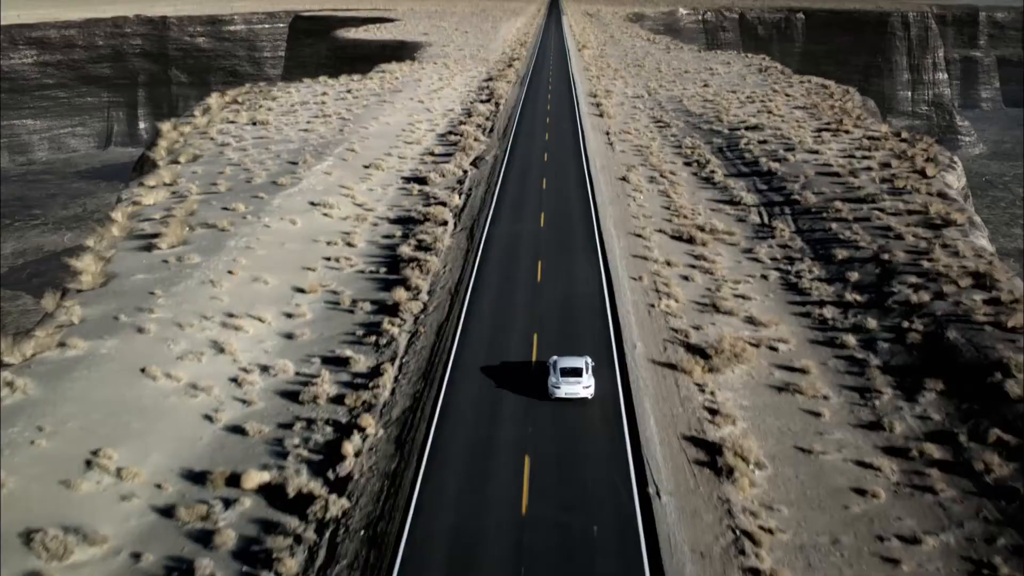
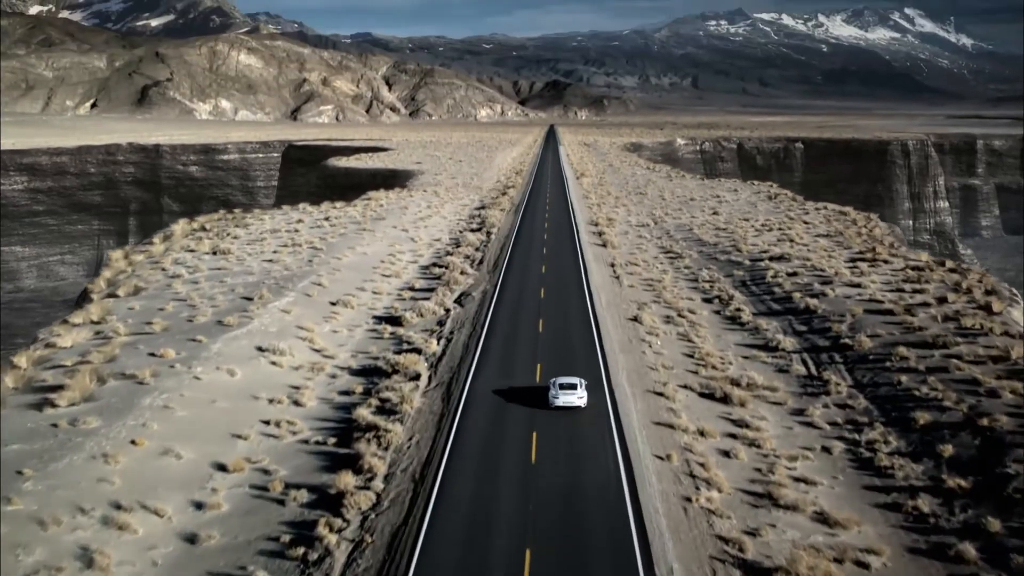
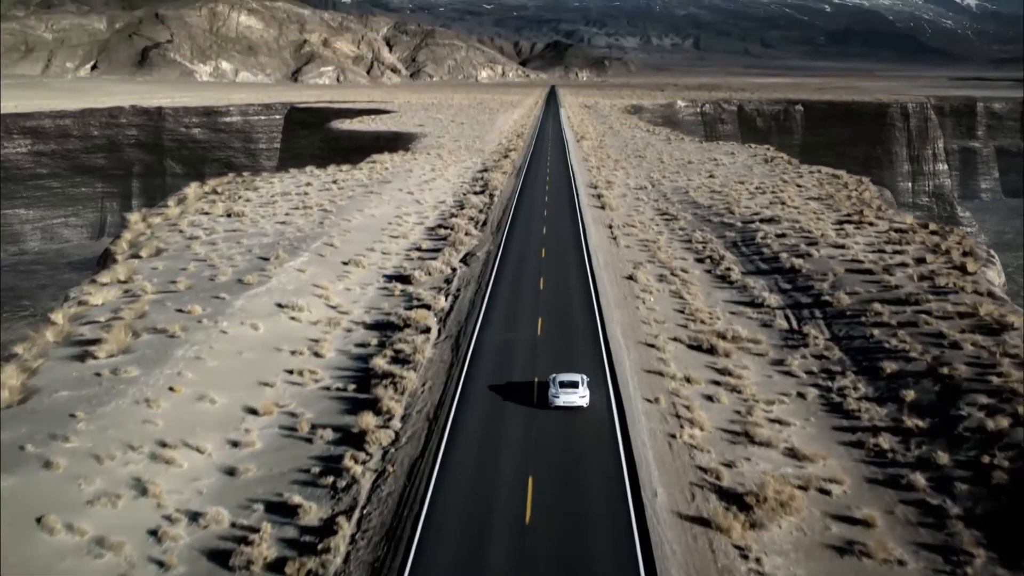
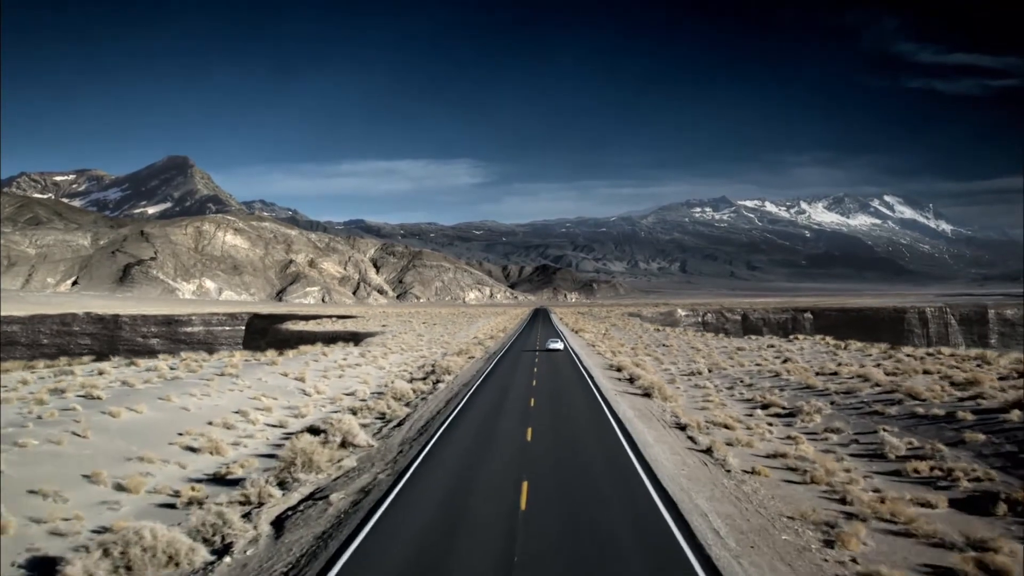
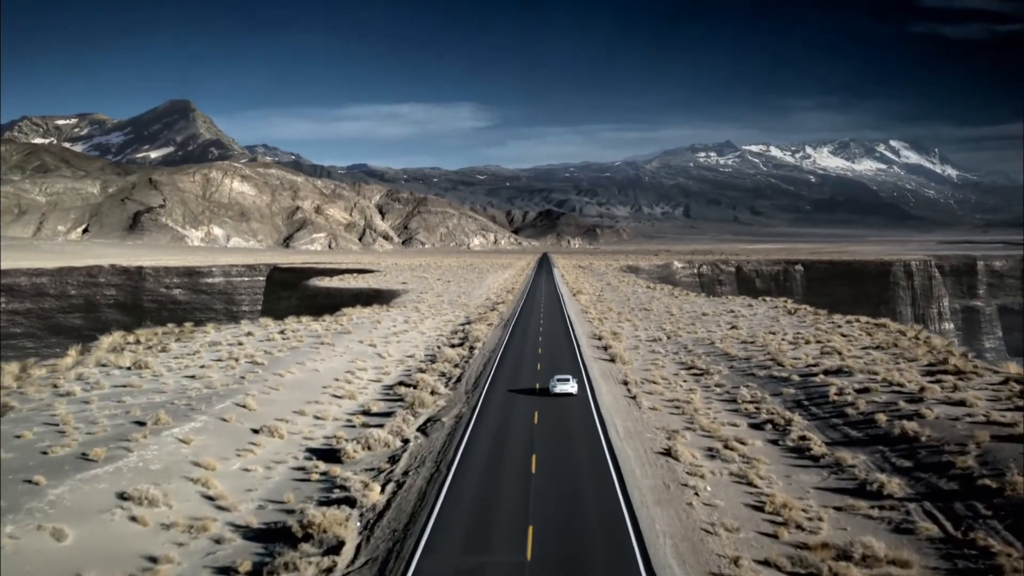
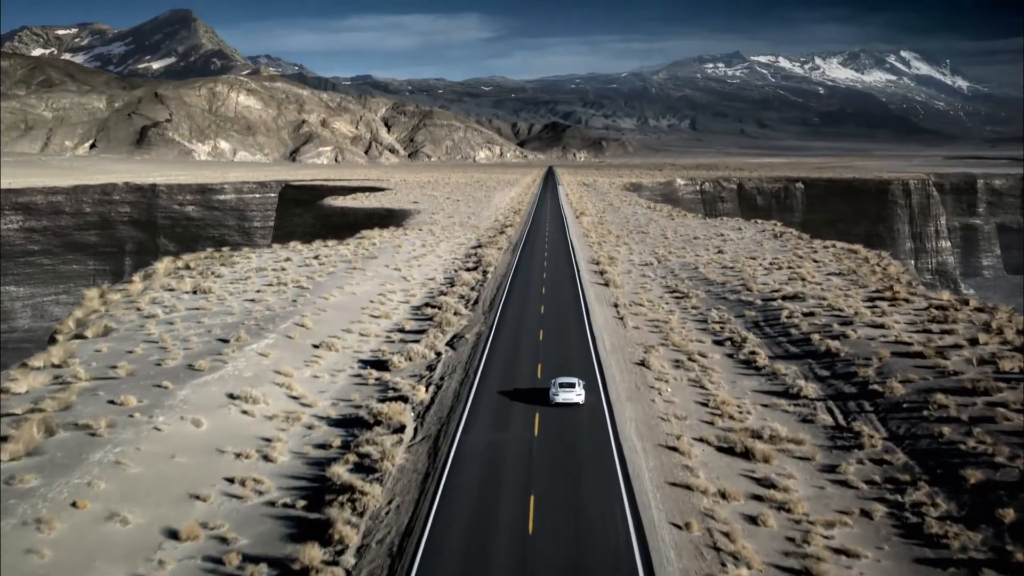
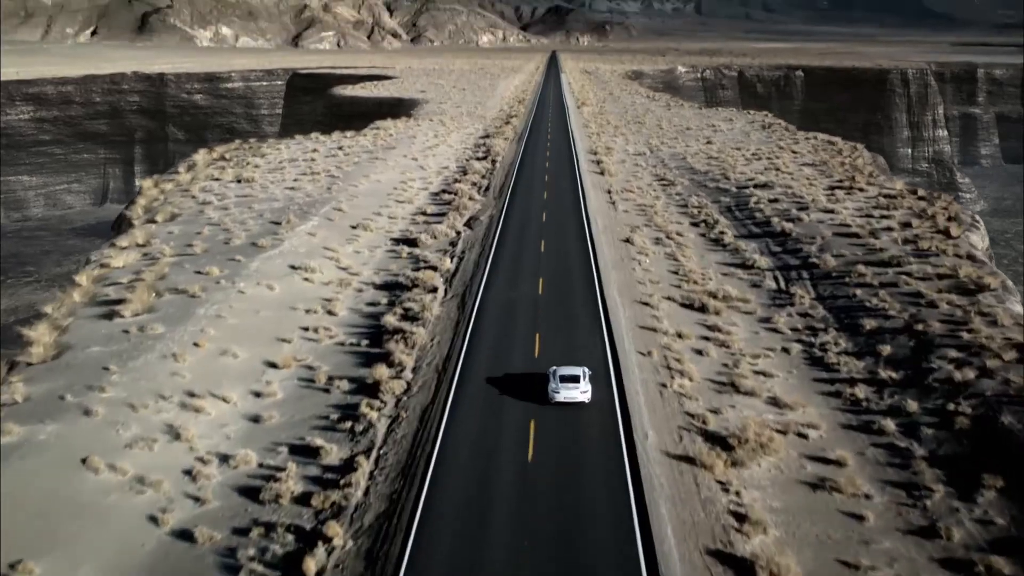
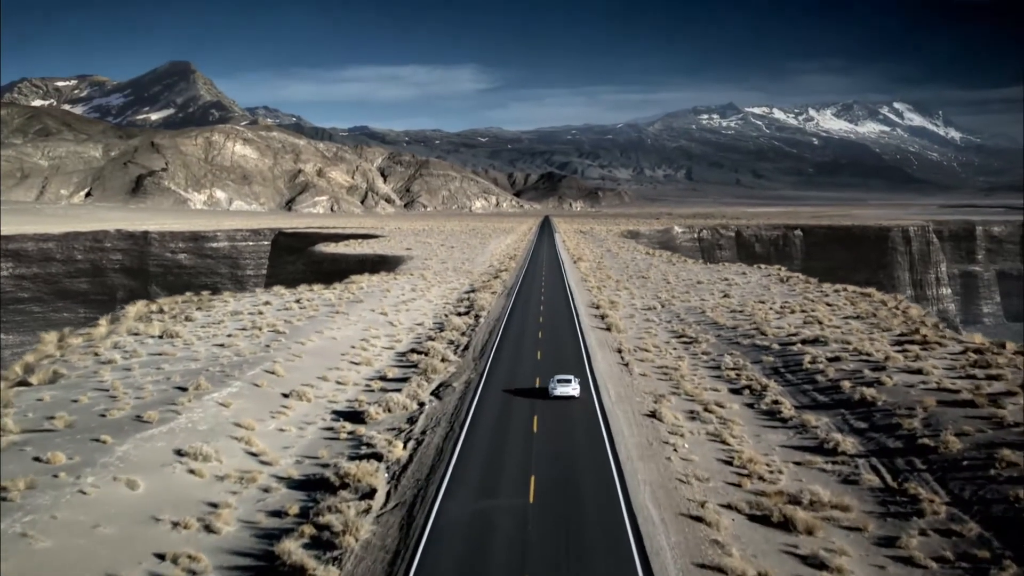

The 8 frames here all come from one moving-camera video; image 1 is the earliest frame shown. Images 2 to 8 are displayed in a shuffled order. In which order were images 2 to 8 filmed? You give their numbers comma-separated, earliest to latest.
7, 3, 2, 6, 8, 5, 4
